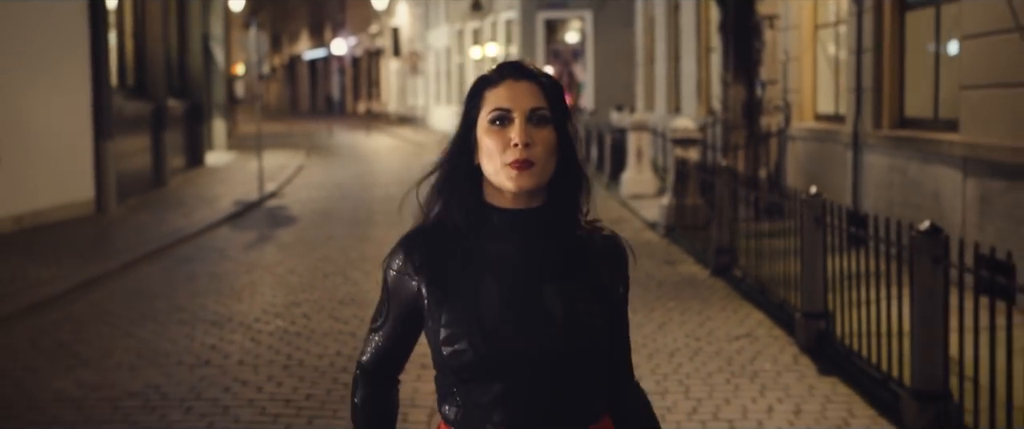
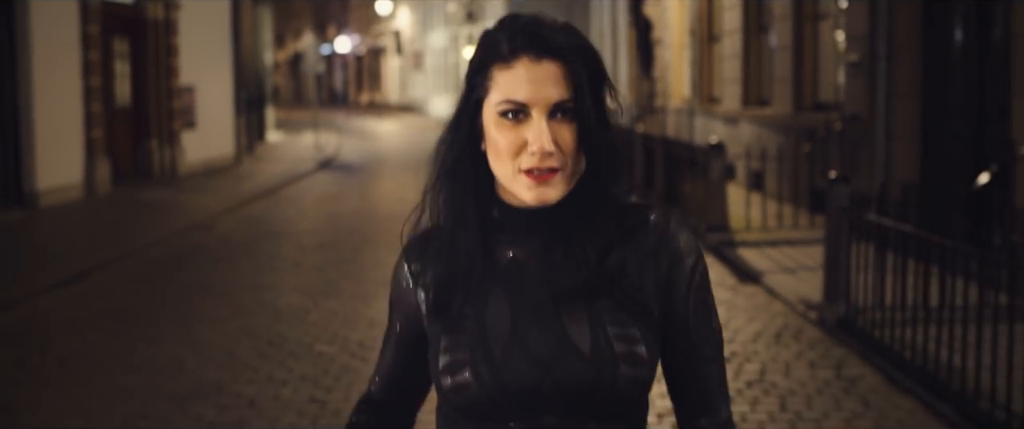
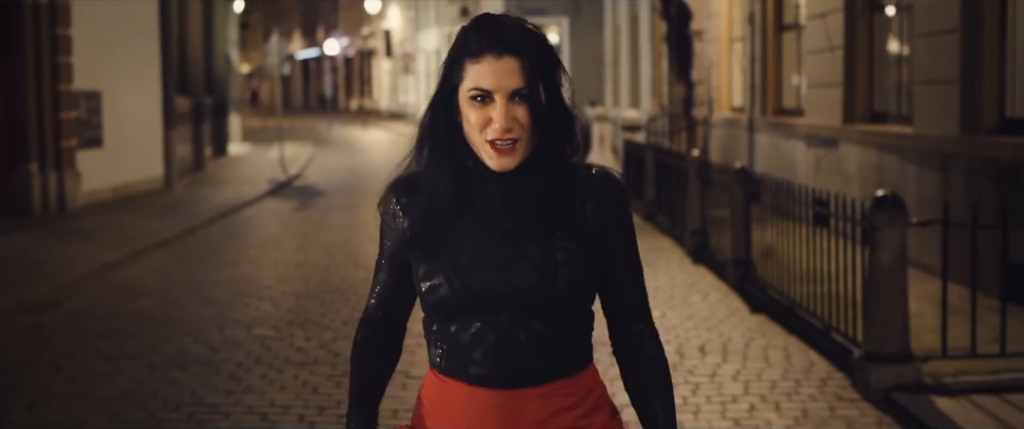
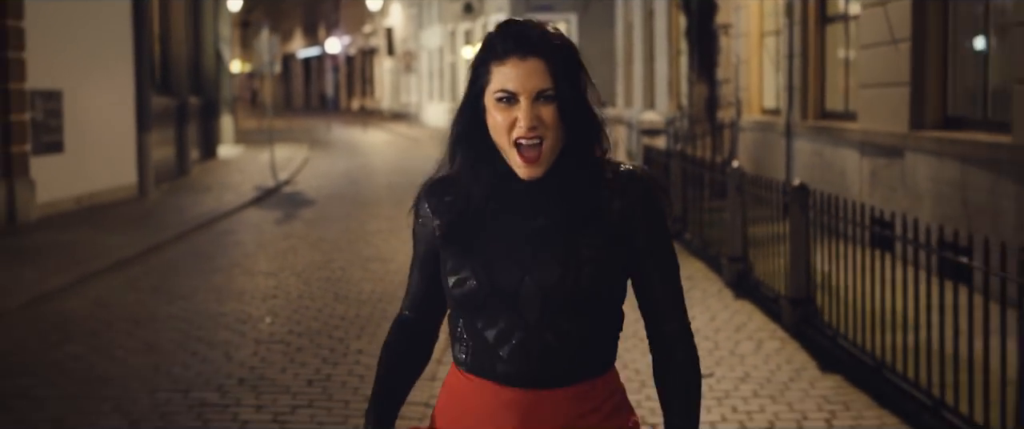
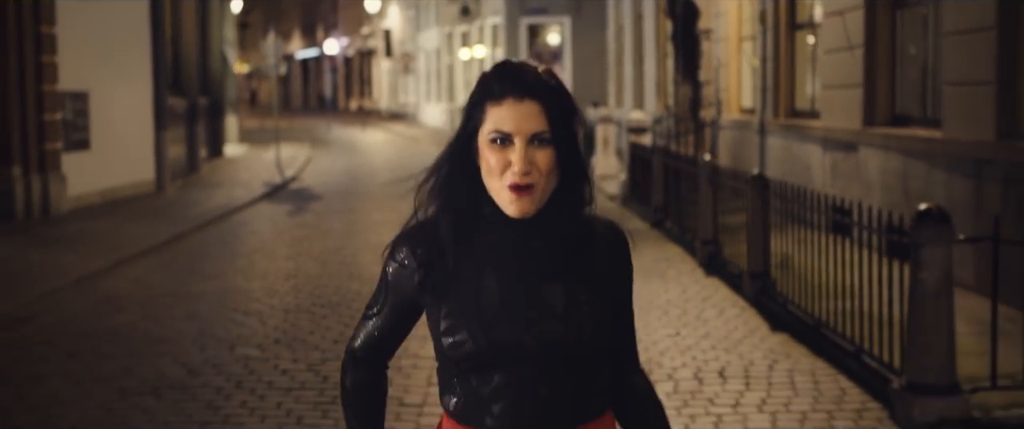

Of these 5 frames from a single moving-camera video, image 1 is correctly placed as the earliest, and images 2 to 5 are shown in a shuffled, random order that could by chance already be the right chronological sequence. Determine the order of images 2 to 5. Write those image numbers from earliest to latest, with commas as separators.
4, 5, 3, 2
